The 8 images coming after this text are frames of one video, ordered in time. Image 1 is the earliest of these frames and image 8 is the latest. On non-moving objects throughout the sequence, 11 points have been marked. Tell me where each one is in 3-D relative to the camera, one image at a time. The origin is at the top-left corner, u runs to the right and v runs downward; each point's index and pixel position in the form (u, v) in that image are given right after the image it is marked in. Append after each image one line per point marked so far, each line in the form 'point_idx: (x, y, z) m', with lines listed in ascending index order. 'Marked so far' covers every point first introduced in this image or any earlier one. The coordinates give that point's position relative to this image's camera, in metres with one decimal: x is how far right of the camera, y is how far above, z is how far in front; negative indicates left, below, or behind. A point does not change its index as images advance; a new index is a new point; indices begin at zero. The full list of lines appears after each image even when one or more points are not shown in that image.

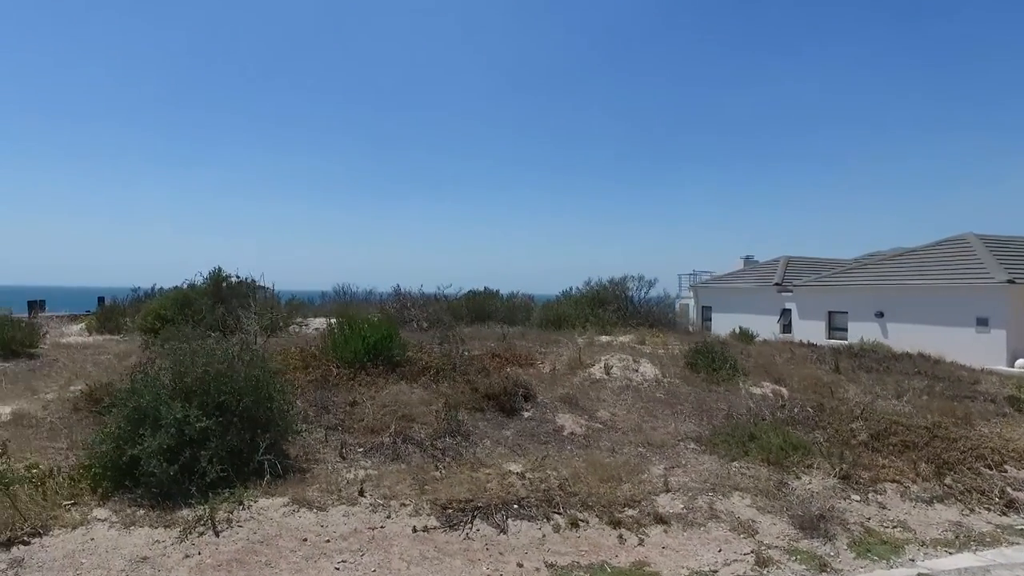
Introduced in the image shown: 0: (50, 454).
0: (-4.0, -1.4, +6.4) m
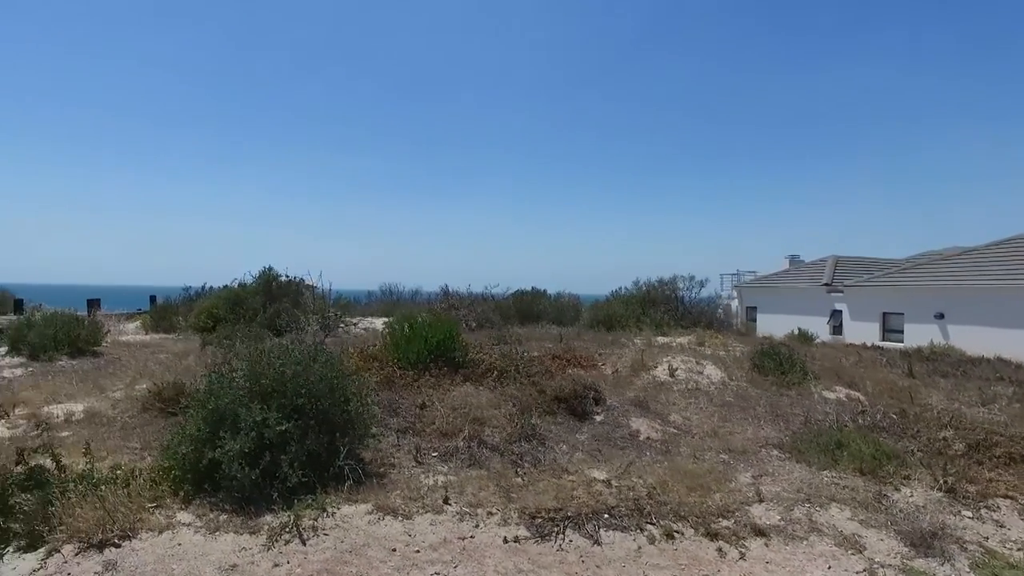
0: (-3.4, -1.4, +6.4) m
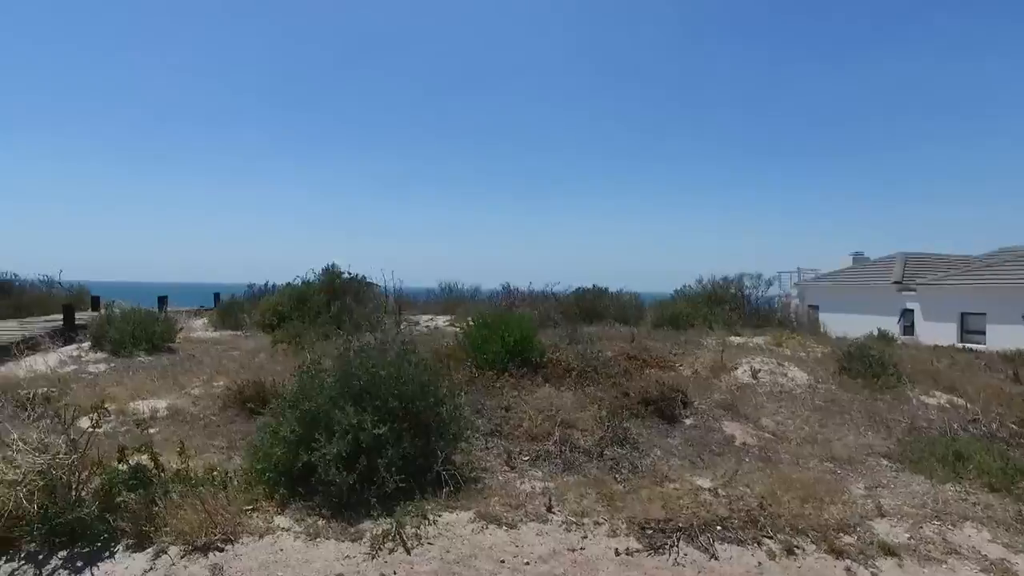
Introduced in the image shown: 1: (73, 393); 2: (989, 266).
0: (-2.6, -1.4, +6.3) m
1: (-5.0, -1.2, +8.4) m
2: (+12.8, +0.6, +19.8) m
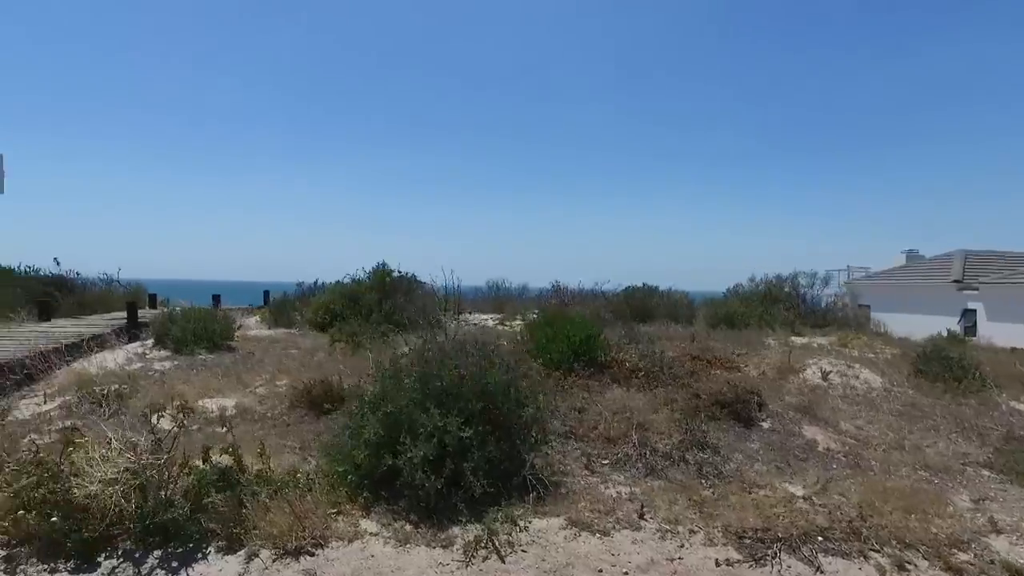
0: (-1.9, -1.4, +6.3) m
1: (-4.2, -1.2, +8.5) m
2: (+14.1, +0.6, +19.0) m
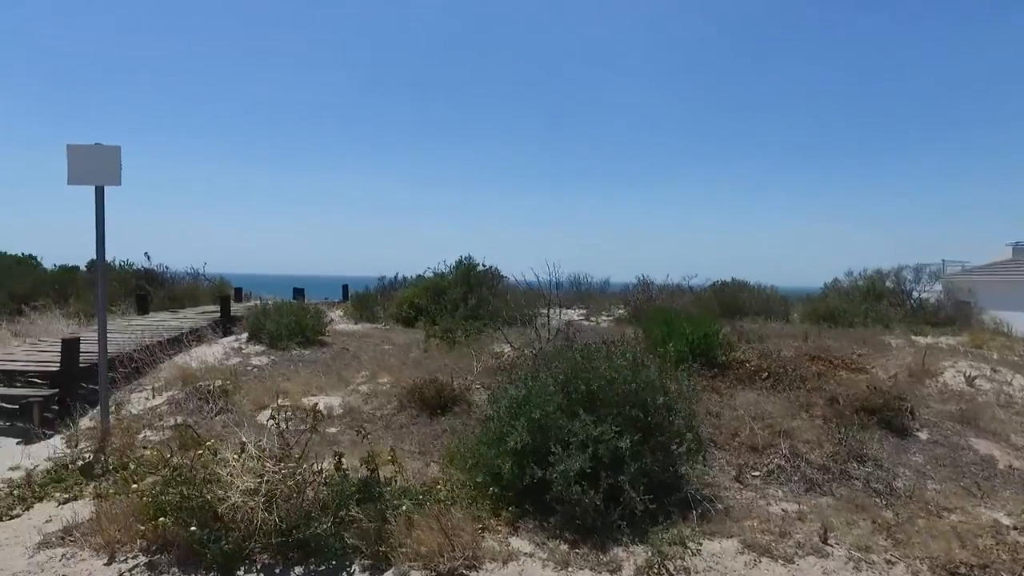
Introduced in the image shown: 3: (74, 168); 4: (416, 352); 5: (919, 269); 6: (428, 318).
0: (-0.8, -1.4, +5.9) m
1: (-2.9, -1.1, +8.3) m
2: (+16.1, +0.7, +17.4) m
3: (-3.9, +1.0, +6.6) m
4: (-1.3, -0.9, +10.2) m
5: (+9.5, +0.4, +17.2) m
6: (-1.7, -0.6, +14.5) m
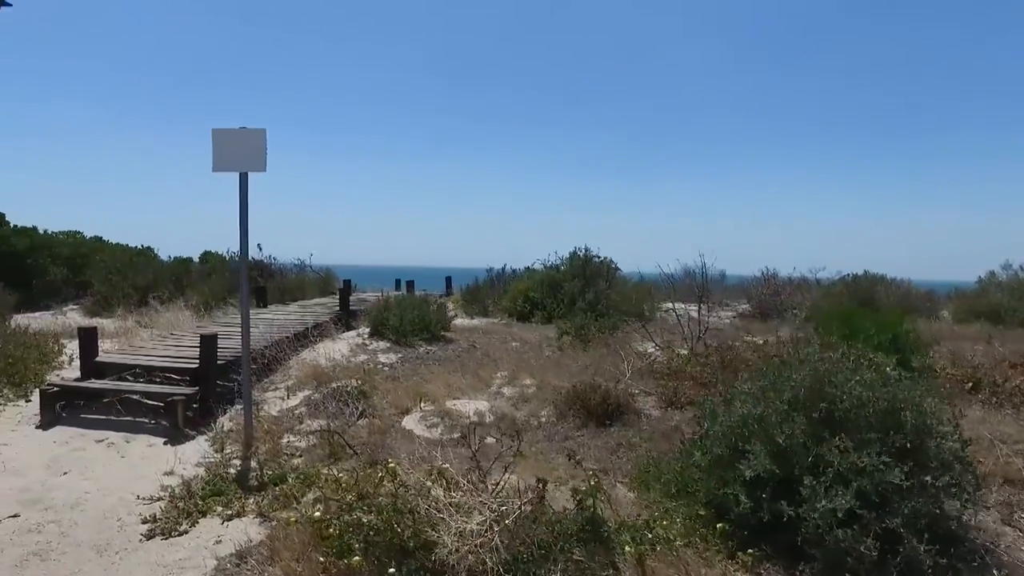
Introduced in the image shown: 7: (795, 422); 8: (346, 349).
0: (+0.6, -1.3, +5.1) m
1: (-1.3, -1.0, +7.7) m
2: (+18.5, +0.8, +14.9) m
3: (-2.4, +1.1, +6.1) m
4: (+0.5, -0.8, +9.5) m
5: (+11.9, +0.5, +15.4) m
6: (+0.6, -0.4, +13.7) m
7: (+1.5, -0.7, +4.0) m
8: (-2.1, -0.8, +9.3) m
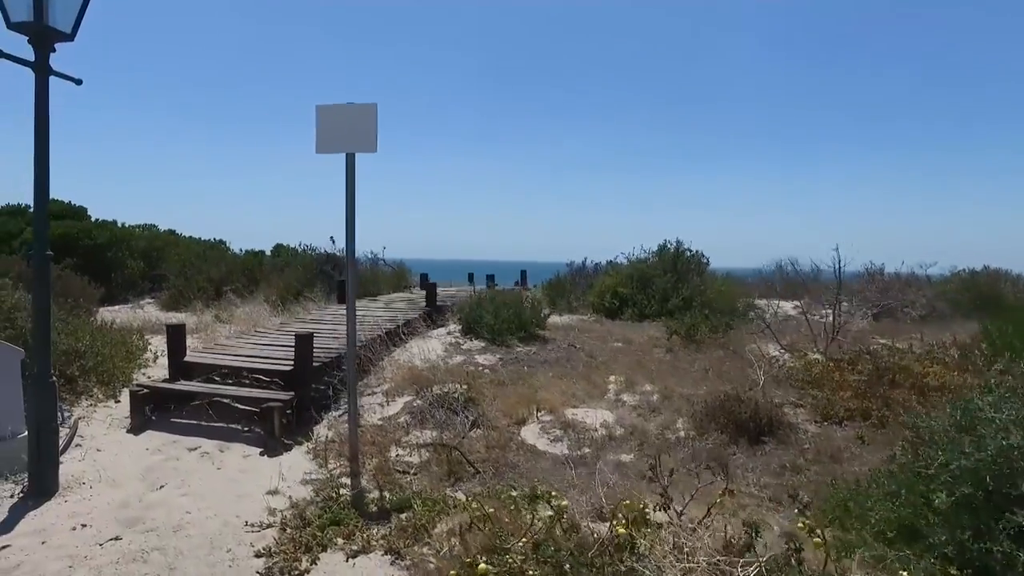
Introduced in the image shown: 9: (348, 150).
0: (+1.5, -1.3, +4.3) m
1: (-0.2, -1.0, +7.0) m
2: (+20.1, +0.8, +12.8) m
3: (-1.4, +1.1, +5.4) m
4: (+1.7, -0.7, +8.6) m
5: (+13.6, +0.6, +13.7) m
6: (+2.1, -0.3, +12.9) m
7: (+2.4, -0.7, +3.1) m
8: (-0.8, -0.7, +8.6) m
9: (-1.2, +1.0, +5.4) m
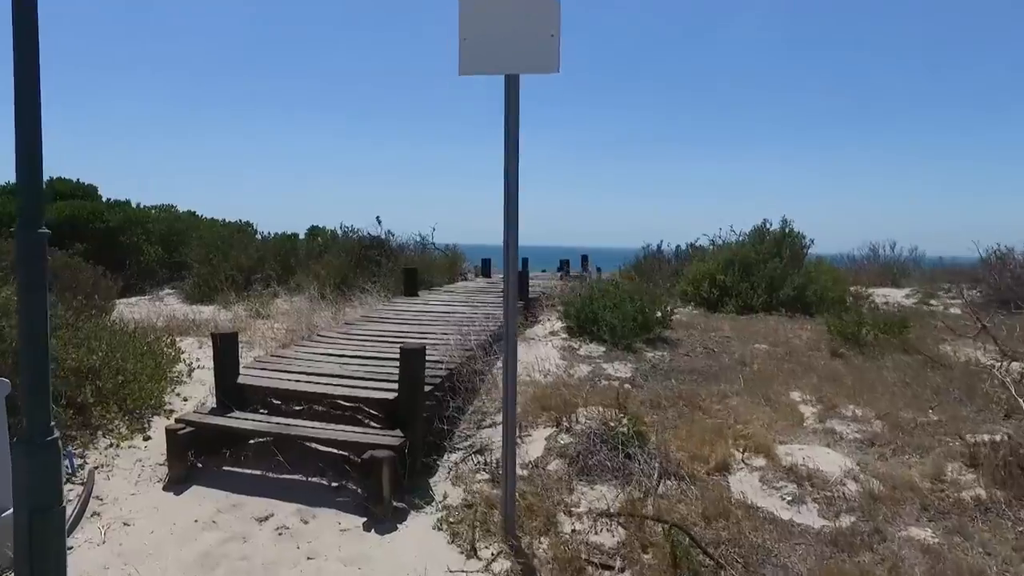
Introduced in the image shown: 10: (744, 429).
0: (+2.7, -1.3, +2.3) m
1: (+1.0, -0.9, +5.0) m
2: (+21.4, +1.1, +10.7) m
3: (-0.2, +1.2, +3.5) m
4: (+3.0, -0.6, +6.7) m
5: (+14.8, +0.8, +11.6) m
6: (+3.4, -0.2, +10.9) m
7: (+3.6, -0.7, +1.1) m
8: (+0.4, -0.6, +6.7) m
9: (0.0, +1.0, +3.4) m
10: (+1.5, -0.9, +5.0) m
